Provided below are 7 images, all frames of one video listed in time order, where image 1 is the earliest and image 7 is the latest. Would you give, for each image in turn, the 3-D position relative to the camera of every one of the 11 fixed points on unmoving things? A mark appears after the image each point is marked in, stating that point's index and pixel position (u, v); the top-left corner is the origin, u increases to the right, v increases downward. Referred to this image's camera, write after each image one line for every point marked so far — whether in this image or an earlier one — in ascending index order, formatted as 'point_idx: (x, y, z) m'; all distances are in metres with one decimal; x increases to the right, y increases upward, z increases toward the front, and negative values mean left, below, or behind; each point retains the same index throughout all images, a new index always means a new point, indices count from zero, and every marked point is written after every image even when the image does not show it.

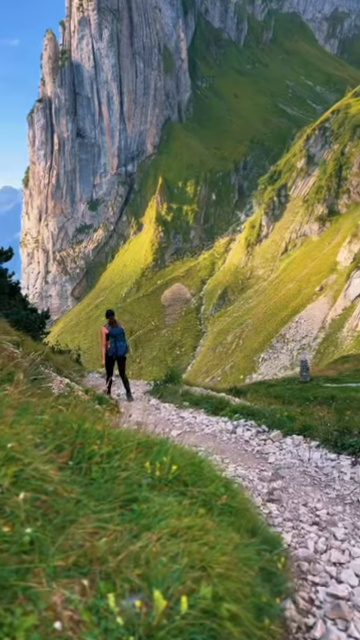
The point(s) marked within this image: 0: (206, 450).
0: (+0.9, -4.5, +18.0) m
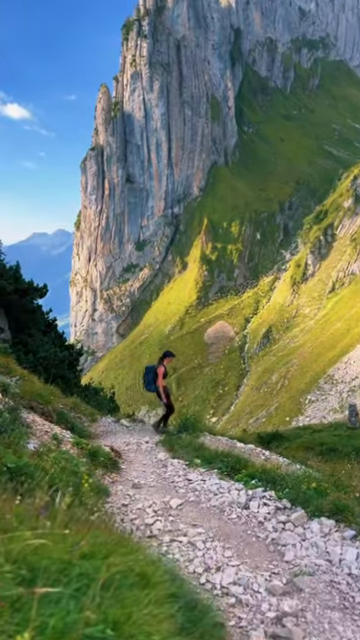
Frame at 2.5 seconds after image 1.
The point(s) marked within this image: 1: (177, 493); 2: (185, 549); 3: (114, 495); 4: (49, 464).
0: (+0.7, -5.7, +13.7) m
1: (-0.1, -6.0, +17.9) m
2: (+0.1, -5.6, +12.7) m
3: (-2.2, -5.9, +17.5) m
4: (-3.9, -4.3, +15.4) m
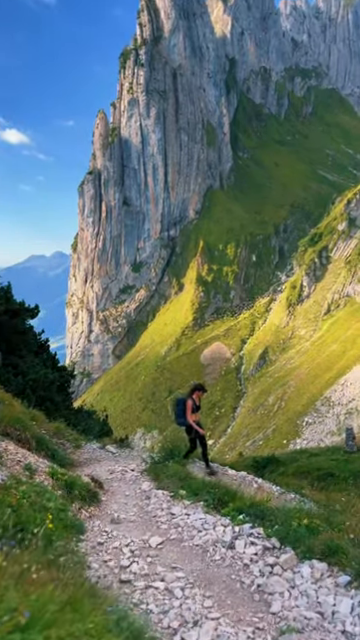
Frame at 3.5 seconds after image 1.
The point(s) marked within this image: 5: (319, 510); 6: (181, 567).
0: (+0.1, -6.2, +12.4) m
1: (-0.7, -6.7, +16.5) m
2: (-0.4, -6.1, +11.4) m
3: (-2.8, -6.6, +16.1) m
4: (-4.5, -4.9, +14.1) m
5: (+4.9, -6.8, +18.4) m
6: (0.0, -6.4, +13.4) m
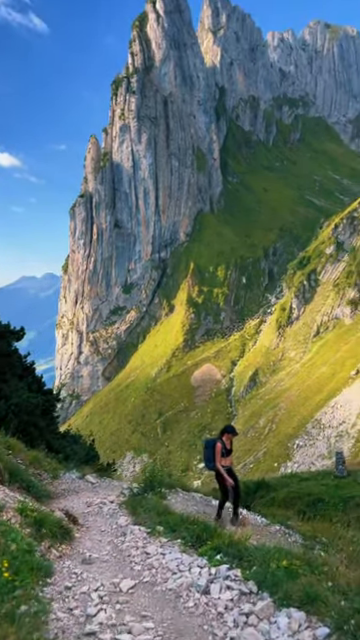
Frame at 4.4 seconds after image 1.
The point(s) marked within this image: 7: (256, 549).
0: (-0.6, -6.9, +11.6) m
1: (-1.5, -7.6, +15.6) m
2: (-1.1, -6.8, +10.5) m
3: (-3.6, -7.4, +15.2) m
4: (-5.2, -5.6, +13.2) m
5: (+4.1, -7.7, +17.6) m
6: (-0.7, -7.1, +12.5) m
7: (+2.4, -7.2, +16.5) m
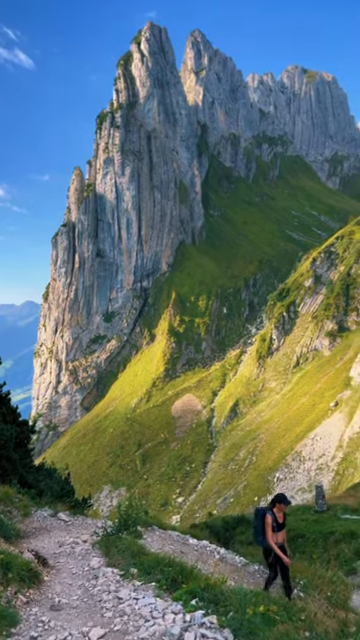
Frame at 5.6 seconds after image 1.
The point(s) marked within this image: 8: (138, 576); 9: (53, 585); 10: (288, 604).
0: (-1.2, -7.7, +10.9) m
1: (-2.2, -8.5, +14.9) m
2: (-1.7, -7.5, +9.8) m
3: (-4.3, -8.4, +14.4) m
4: (-5.9, -6.4, +12.4) m
5: (+3.2, -8.9, +17.0) m
6: (-1.4, -8.0, +11.8) m
7: (+1.6, -8.3, +15.9) m
8: (-1.5, -9.1, +18.6) m
9: (-4.4, -9.2, +18.2) m
10: (+3.4, -8.7, +16.2) m
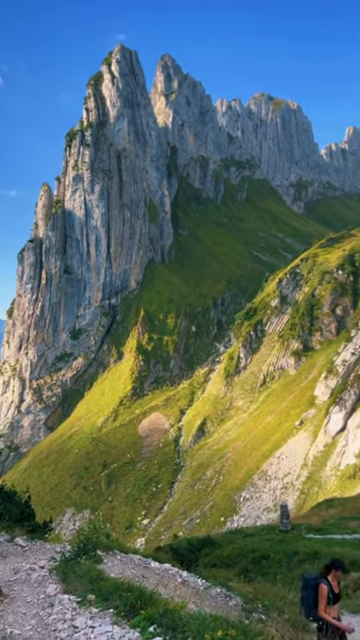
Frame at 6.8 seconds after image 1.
0: (-2.1, -8.1, +10.4) m
1: (-3.4, -9.1, +14.3) m
2: (-2.6, -7.8, +9.4) m
3: (-5.5, -8.9, +13.7) m
4: (-6.9, -6.9, +11.7) m
5: (+1.9, -9.6, +16.8) m
6: (-2.4, -8.4, +11.4) m
7: (+0.3, -8.9, +15.6) m
8: (-2.9, -9.7, +18.0) m
9: (-5.8, -9.8, +17.5) m
10: (+2.1, -9.3, +16.0) m
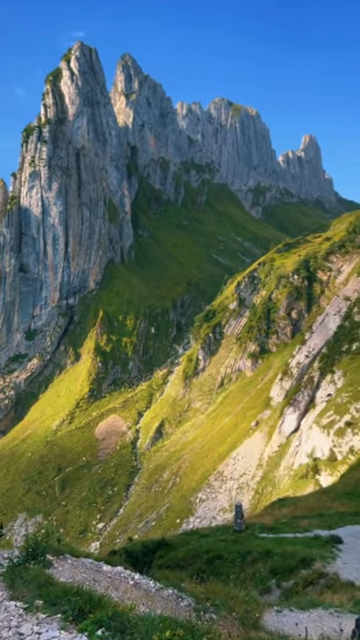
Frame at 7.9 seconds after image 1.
0: (-3.2, -8.1, +10.2) m
1: (-4.8, -9.0, +13.9) m
2: (-3.6, -7.8, +9.1) m
3: (-6.8, -8.8, +13.2) m
4: (-8.1, -6.8, +11.1) m
5: (+0.3, -9.6, +16.8) m
6: (-3.5, -8.3, +11.1) m
7: (-1.2, -8.9, +15.5) m
8: (-4.6, -9.7, +17.7) m
9: (-7.4, -9.8, +16.9) m
10: (+0.6, -9.4, +16.0) m
